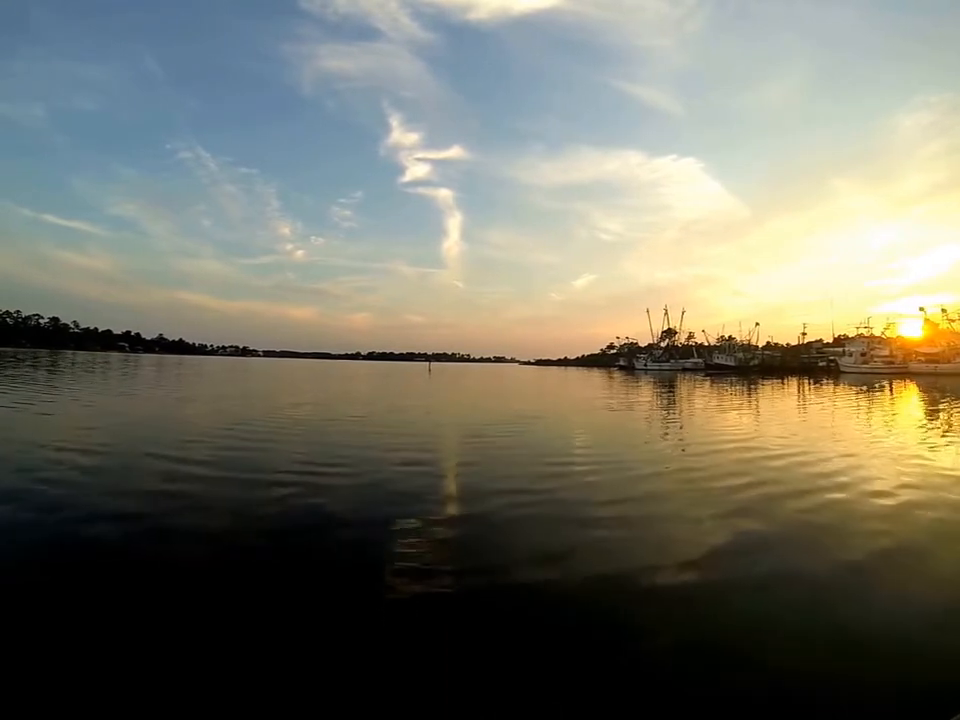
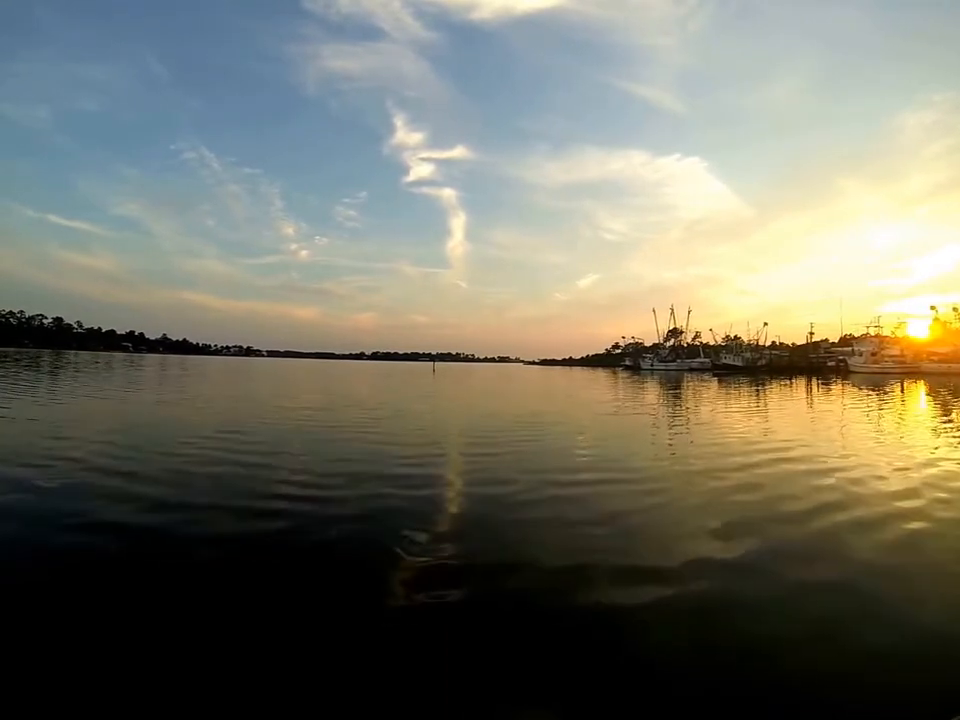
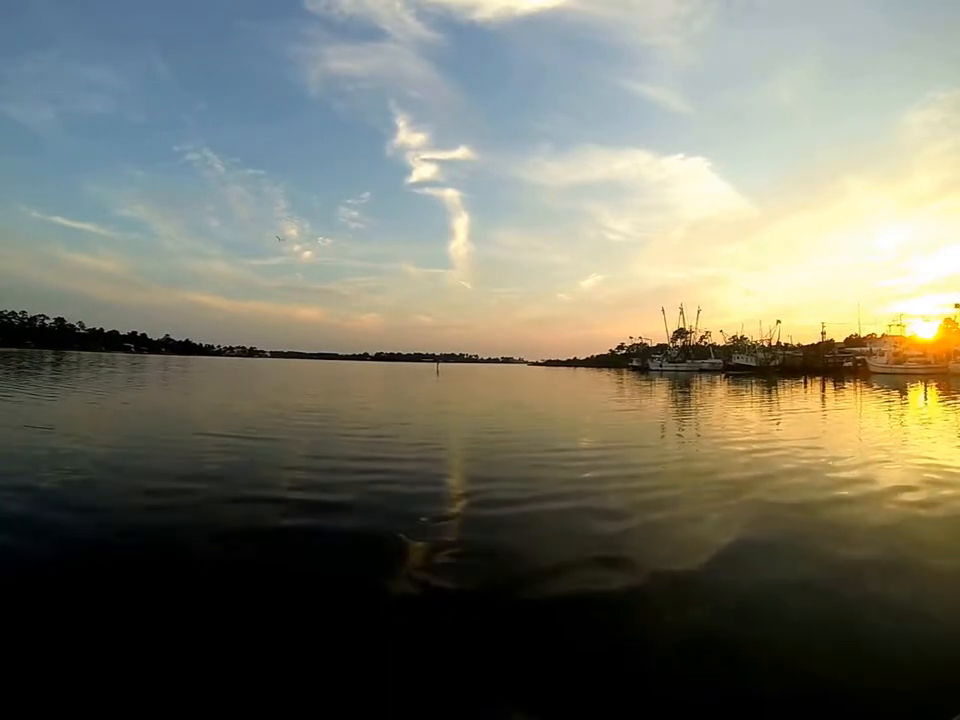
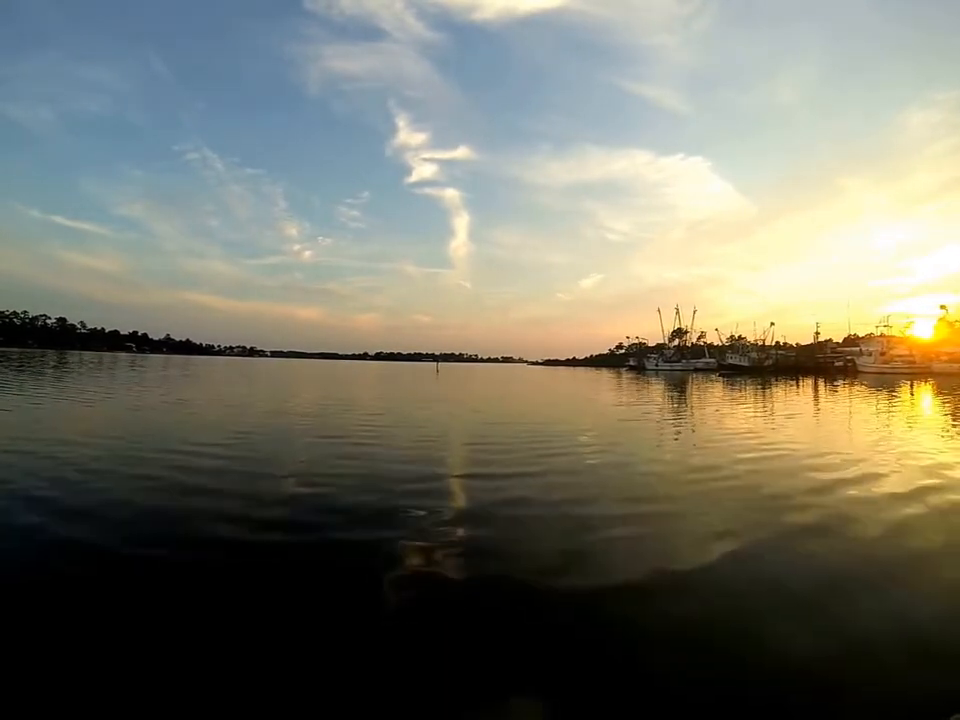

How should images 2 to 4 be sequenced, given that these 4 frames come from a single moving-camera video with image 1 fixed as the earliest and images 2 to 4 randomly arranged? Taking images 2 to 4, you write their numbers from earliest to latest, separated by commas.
2, 4, 3
